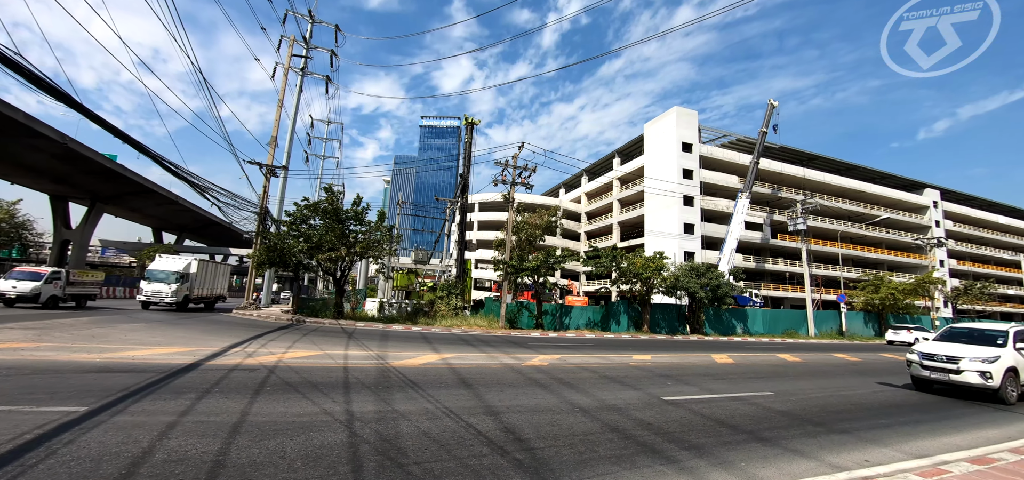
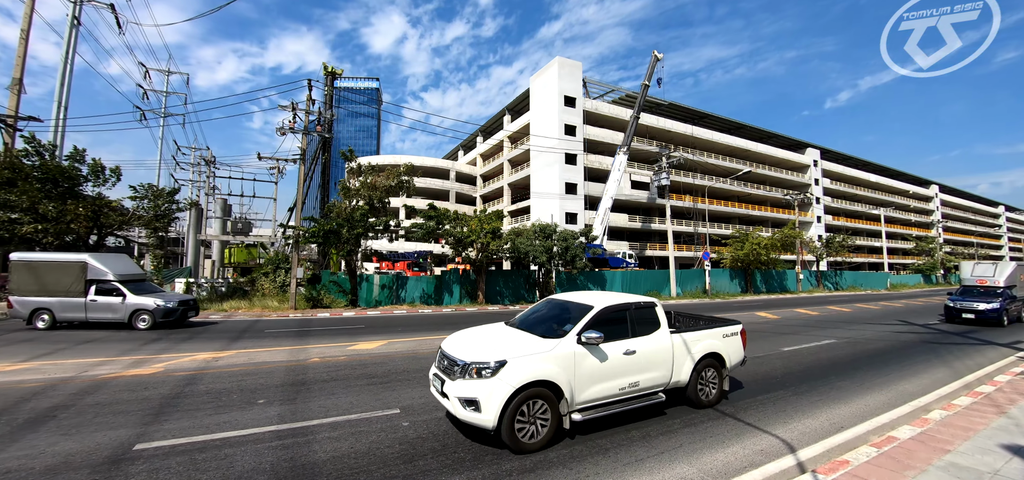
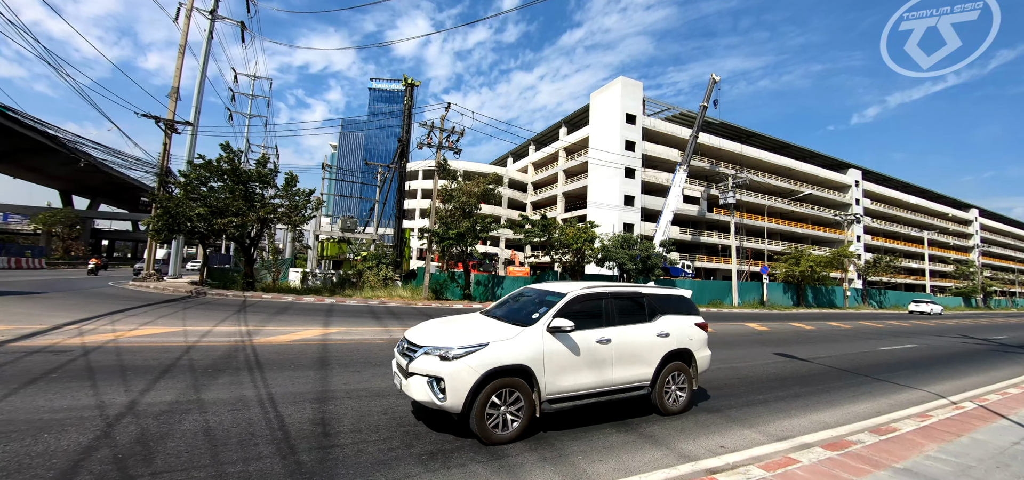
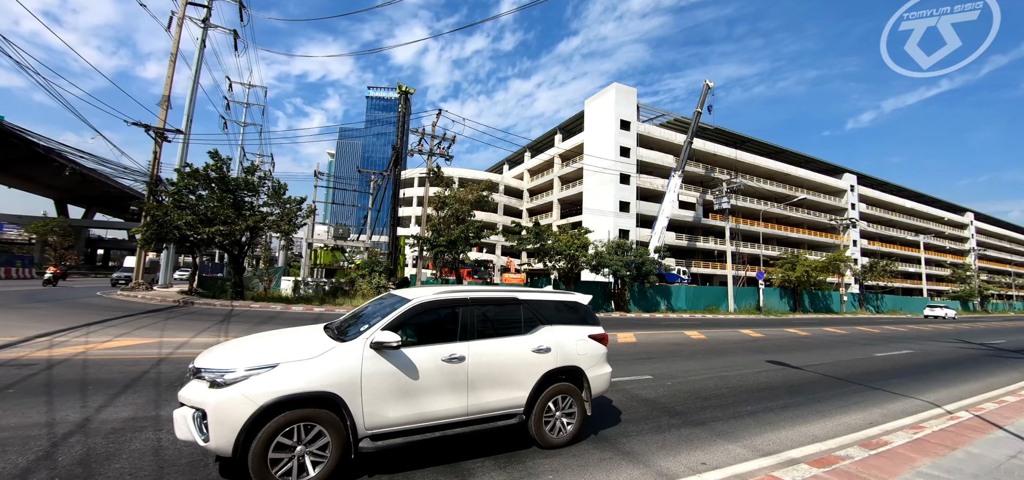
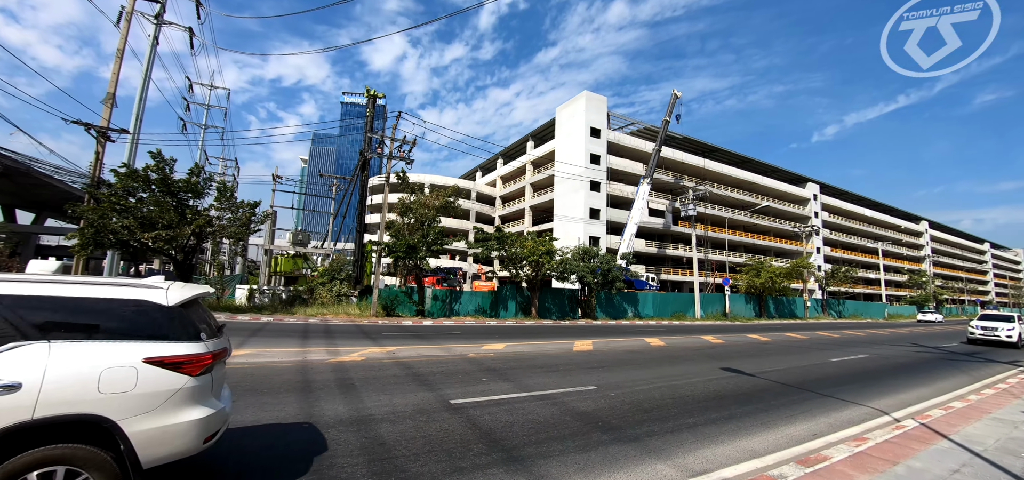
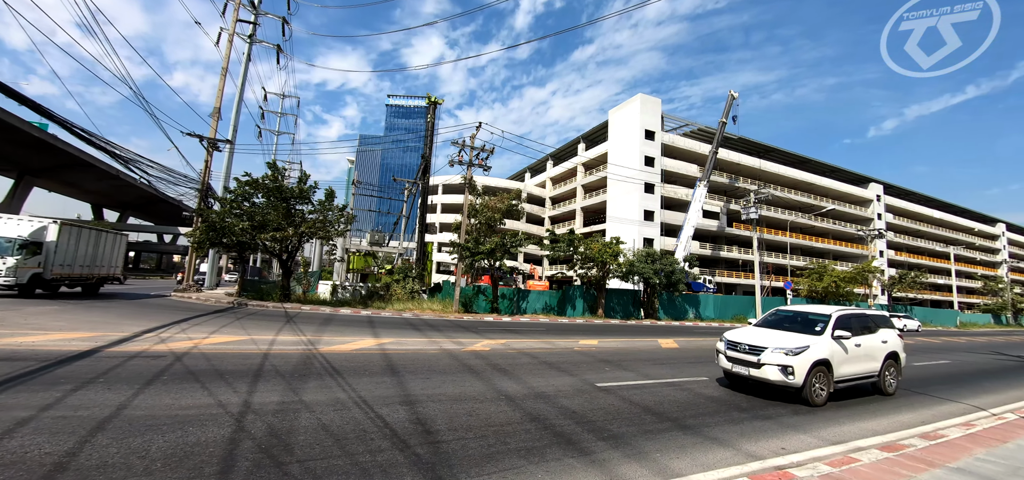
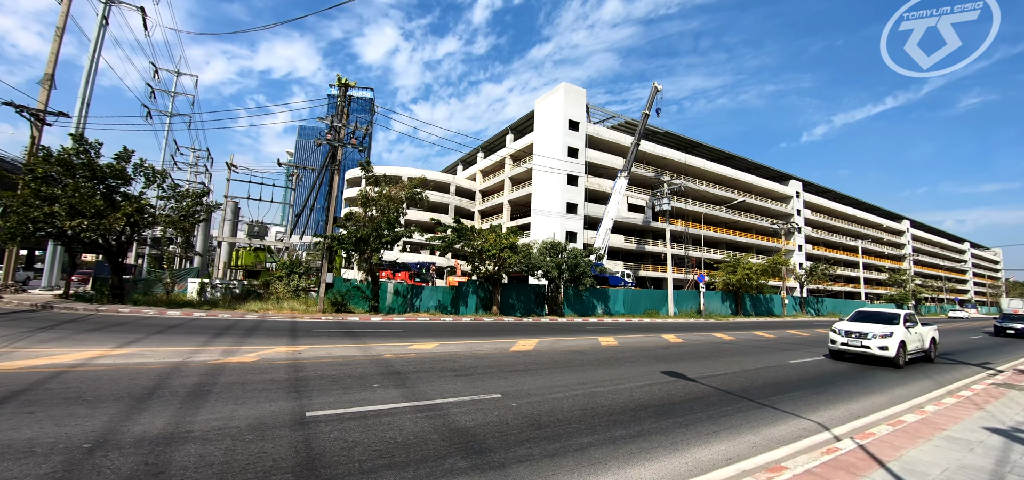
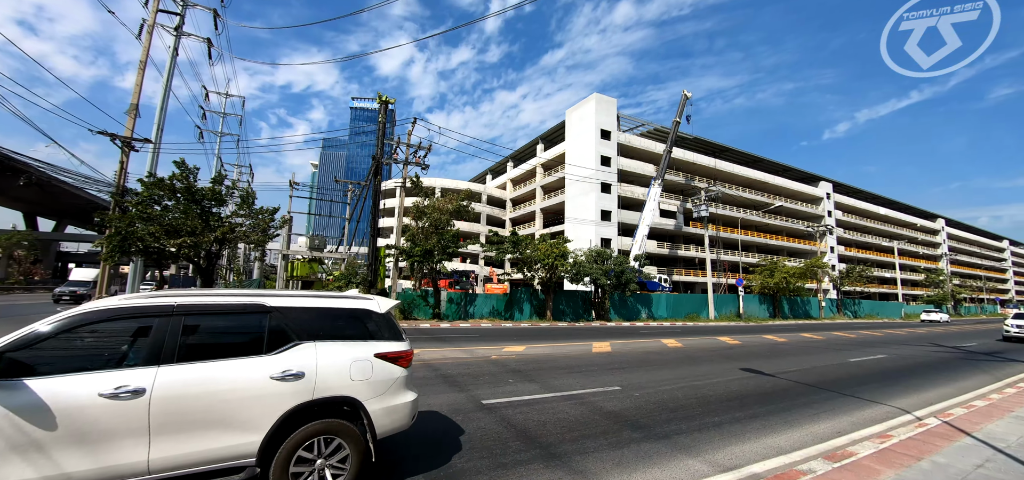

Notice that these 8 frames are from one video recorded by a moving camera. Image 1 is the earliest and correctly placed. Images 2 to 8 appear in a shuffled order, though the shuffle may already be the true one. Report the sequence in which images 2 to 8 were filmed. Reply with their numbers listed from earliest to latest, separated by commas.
6, 3, 4, 8, 5, 7, 2
